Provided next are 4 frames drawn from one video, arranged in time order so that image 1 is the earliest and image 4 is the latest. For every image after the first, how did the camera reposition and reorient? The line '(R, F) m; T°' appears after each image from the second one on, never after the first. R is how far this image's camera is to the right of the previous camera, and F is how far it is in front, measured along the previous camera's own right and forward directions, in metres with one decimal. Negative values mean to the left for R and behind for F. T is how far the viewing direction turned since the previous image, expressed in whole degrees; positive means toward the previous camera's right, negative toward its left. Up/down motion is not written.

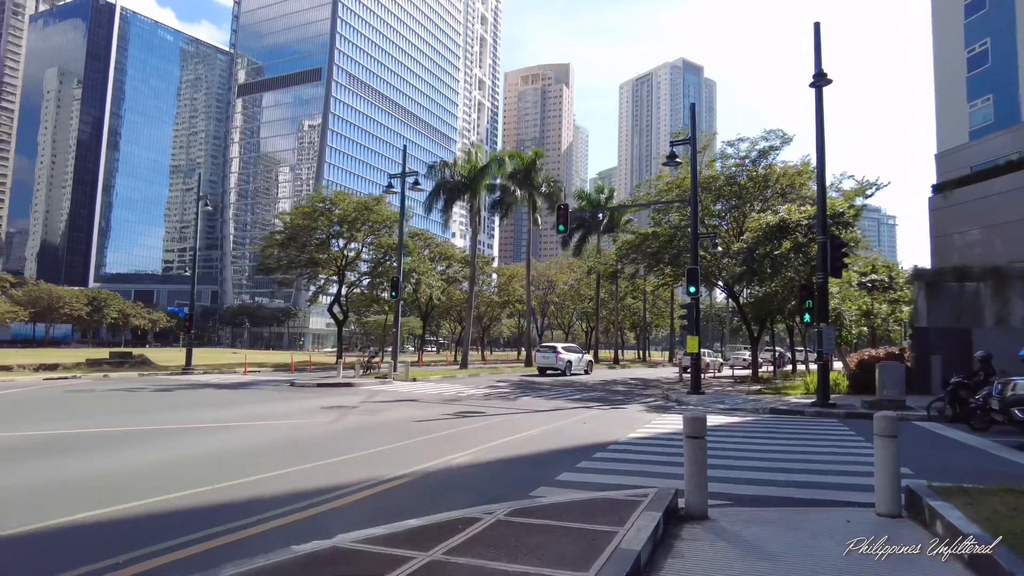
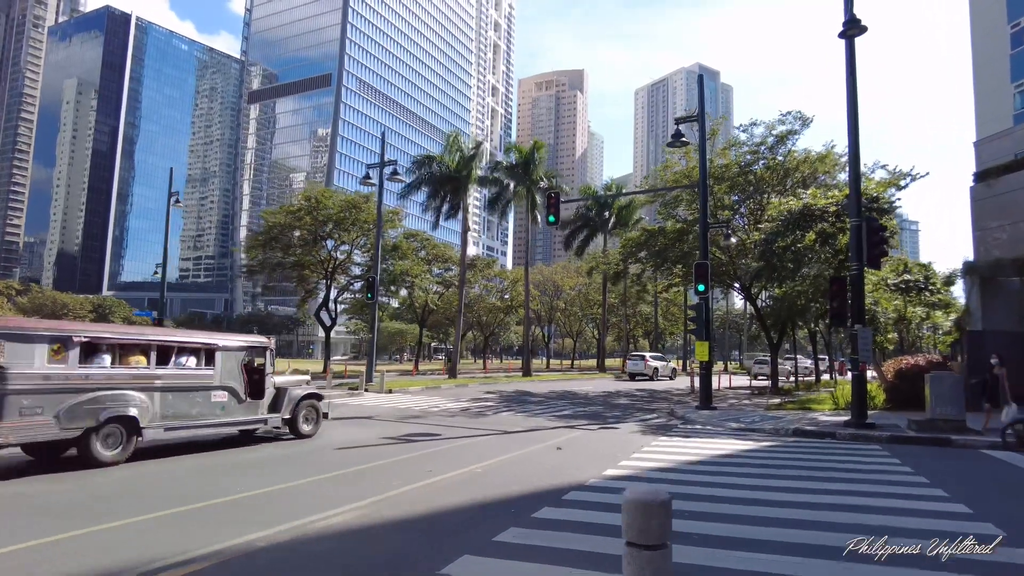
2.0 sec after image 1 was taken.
(+1.0, +2.8) m; -1°
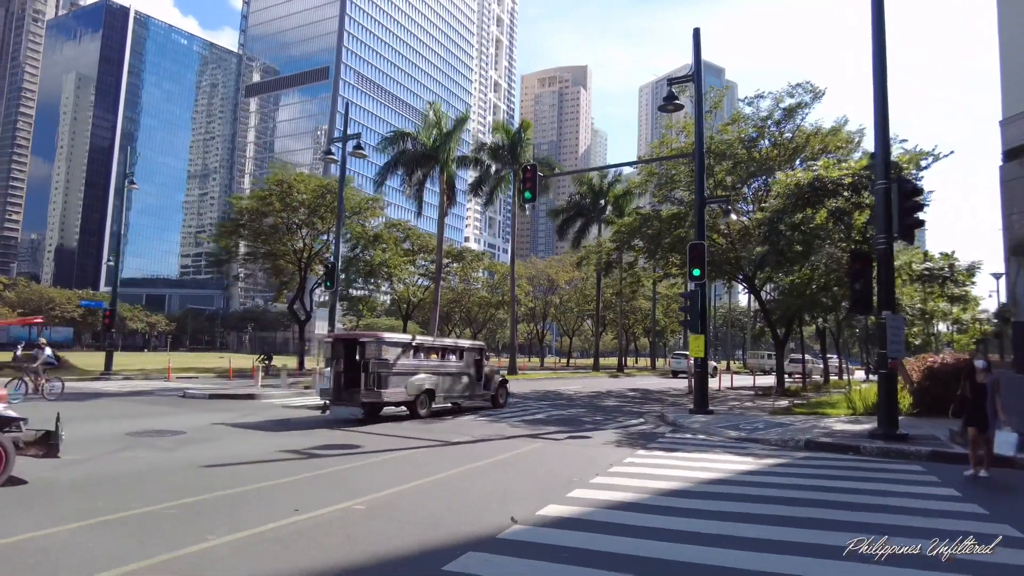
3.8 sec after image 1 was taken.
(+1.0, +2.5) m; 0°
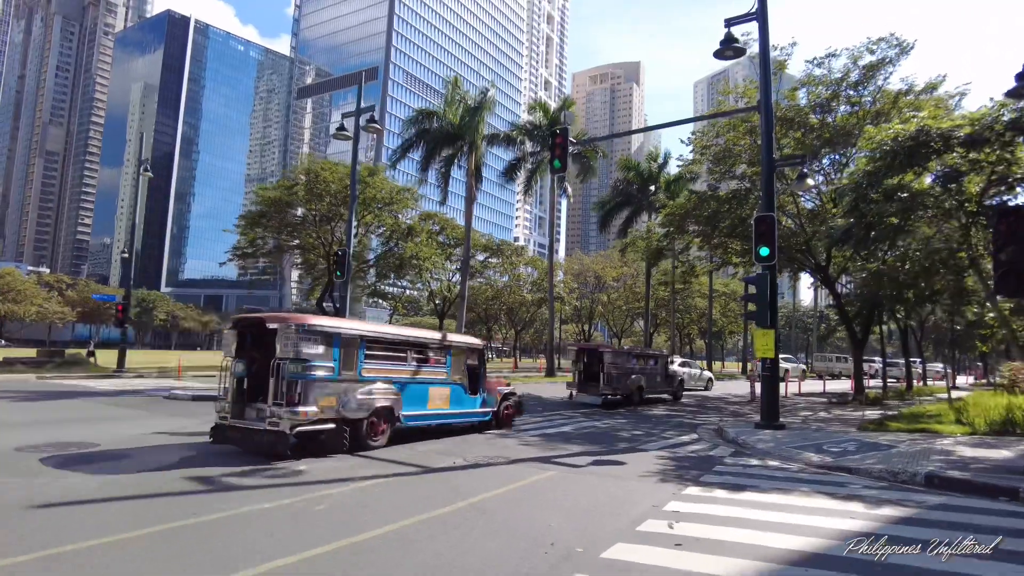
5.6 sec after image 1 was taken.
(+0.6, +2.8) m; -5°
